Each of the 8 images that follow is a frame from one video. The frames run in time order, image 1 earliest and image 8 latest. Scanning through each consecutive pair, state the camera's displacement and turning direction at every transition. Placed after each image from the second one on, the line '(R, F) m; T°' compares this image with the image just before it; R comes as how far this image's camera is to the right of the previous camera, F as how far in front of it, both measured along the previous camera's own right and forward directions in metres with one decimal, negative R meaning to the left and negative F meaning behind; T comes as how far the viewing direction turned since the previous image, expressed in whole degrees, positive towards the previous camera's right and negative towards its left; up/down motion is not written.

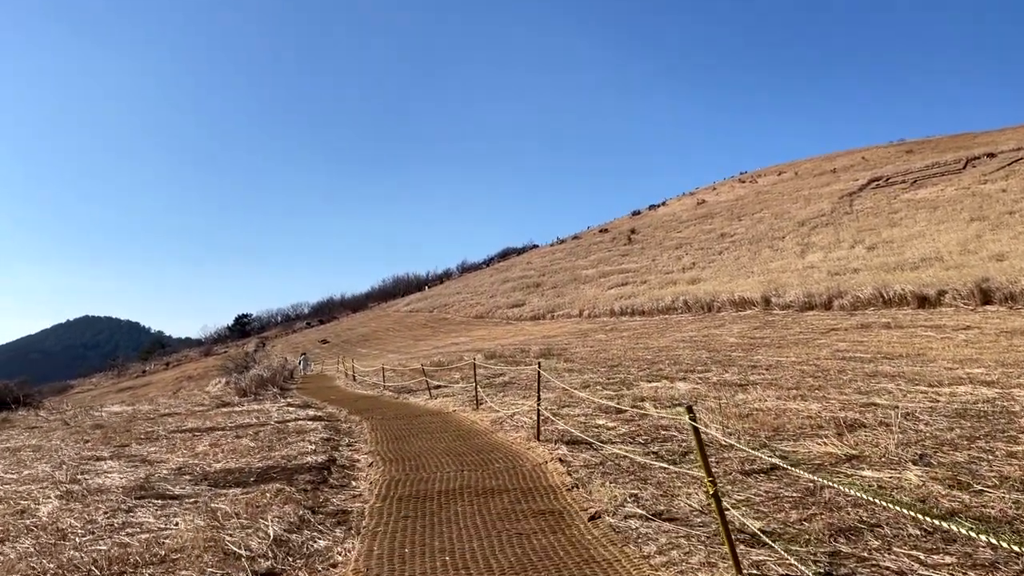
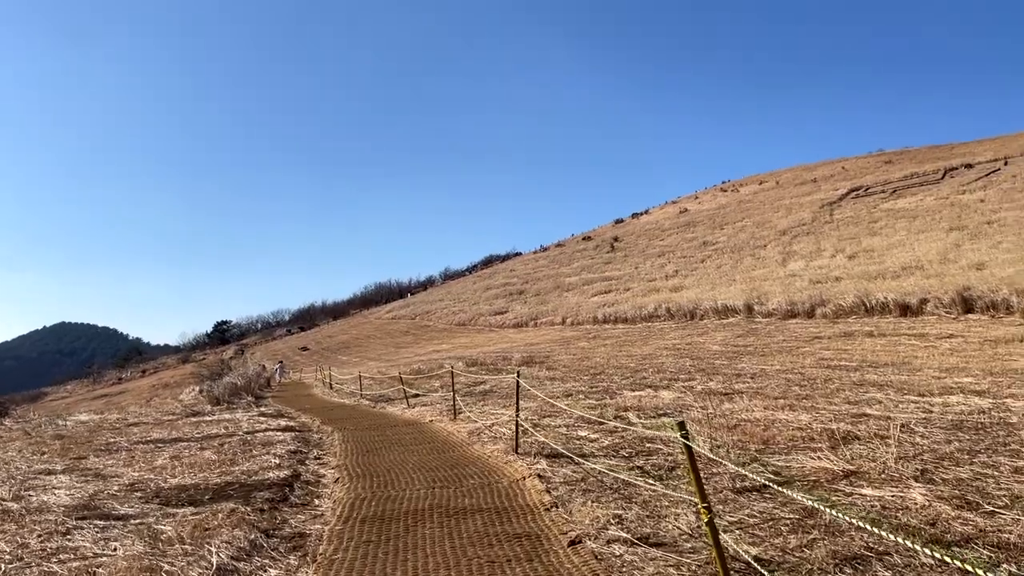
(+0.1, +0.4) m; +2°
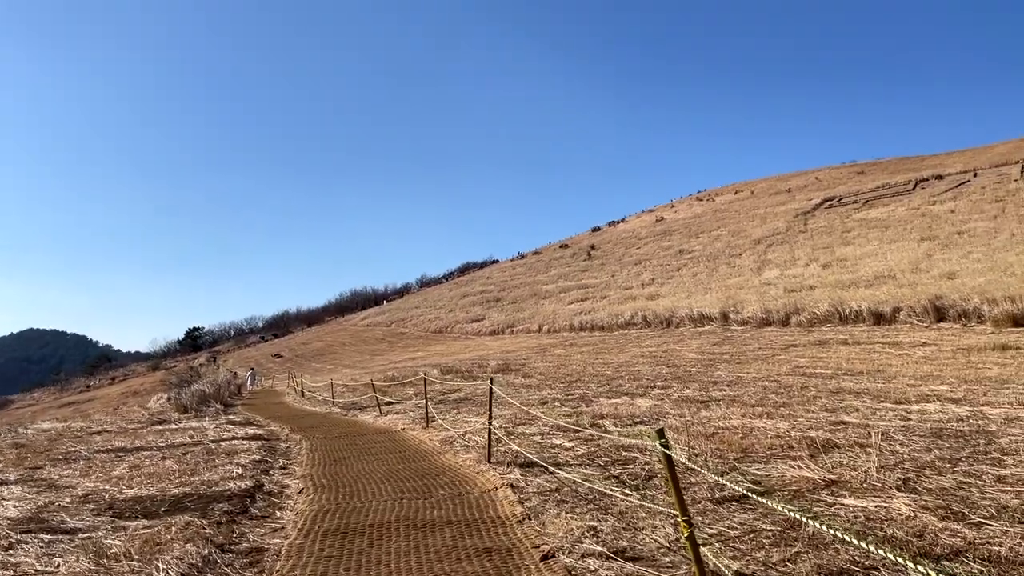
(0.0, +0.2) m; +2°
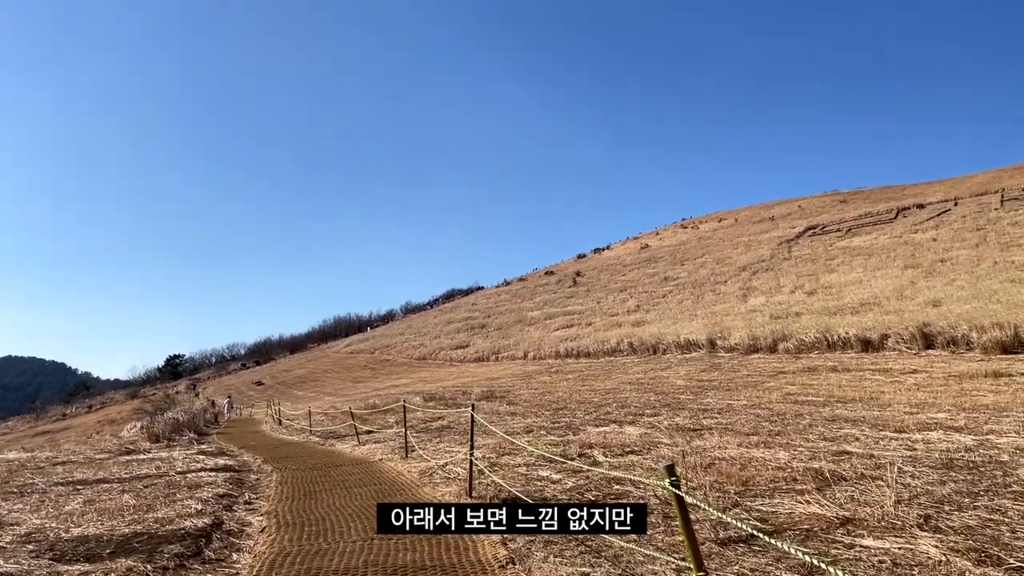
(0.0, +0.4) m; +1°
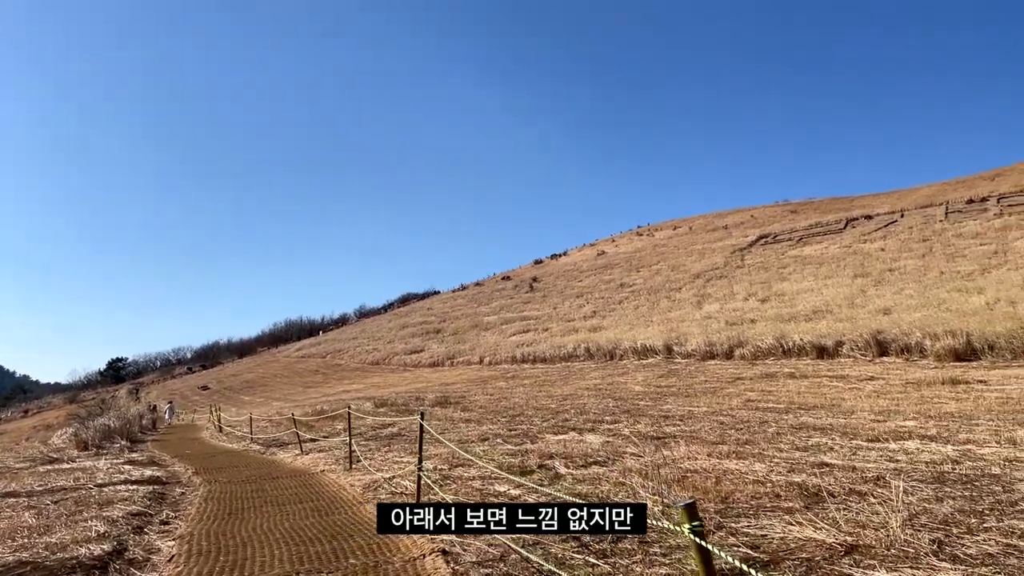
(0.0, +0.6) m; +4°
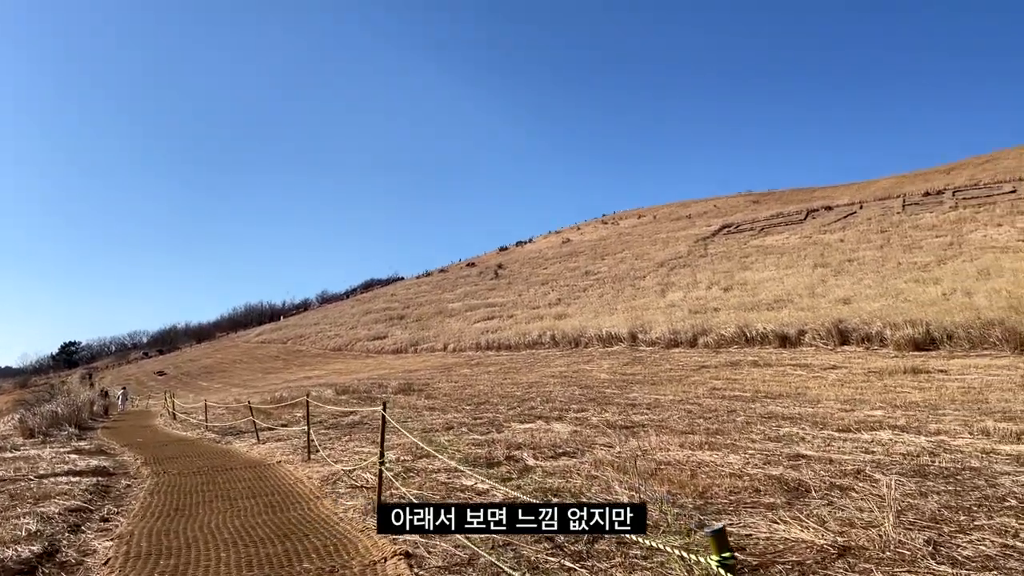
(0.0, +0.3) m; +3°
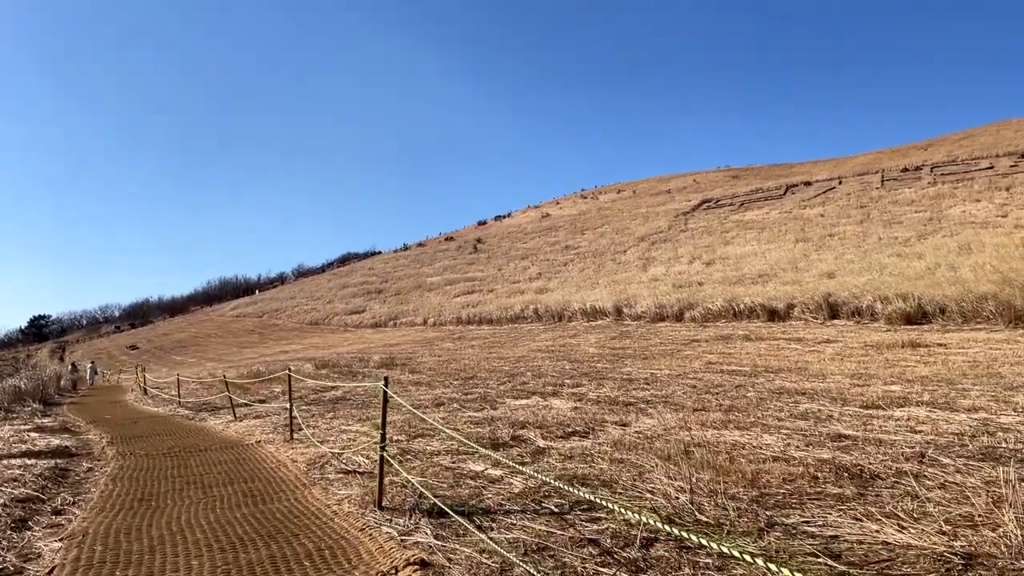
(-0.3, +0.7) m; +2°
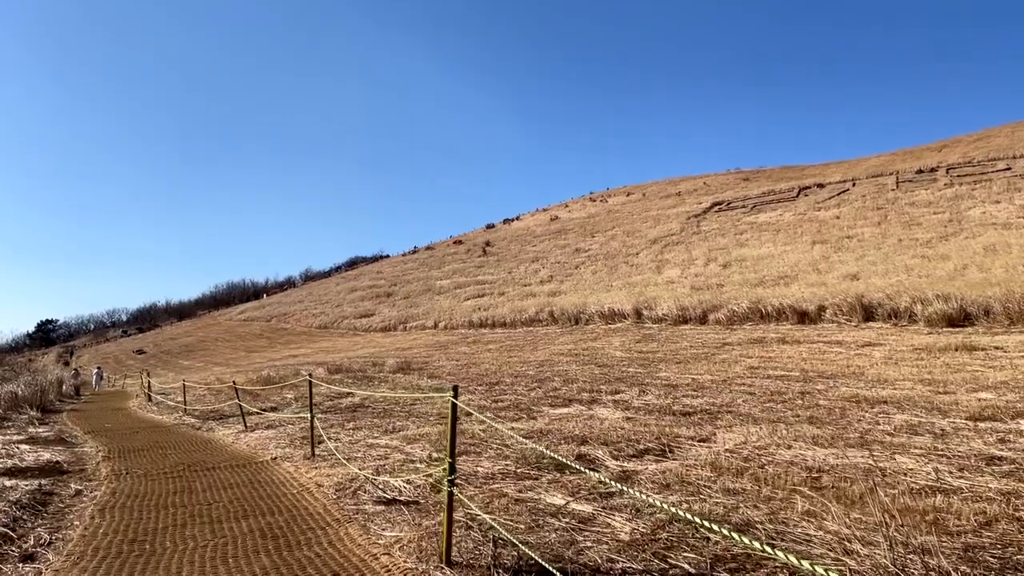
(-0.5, +0.9) m; -1°
